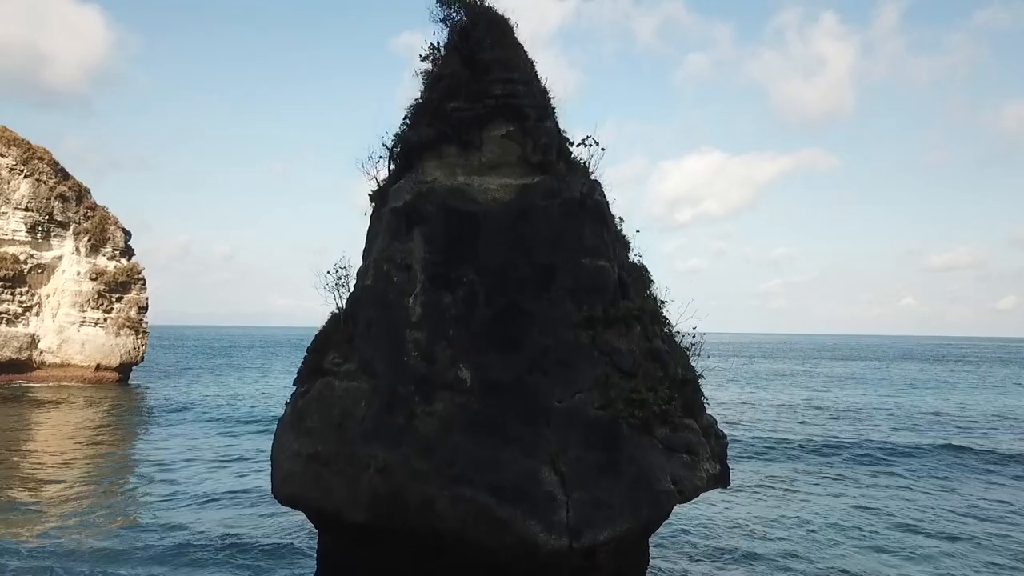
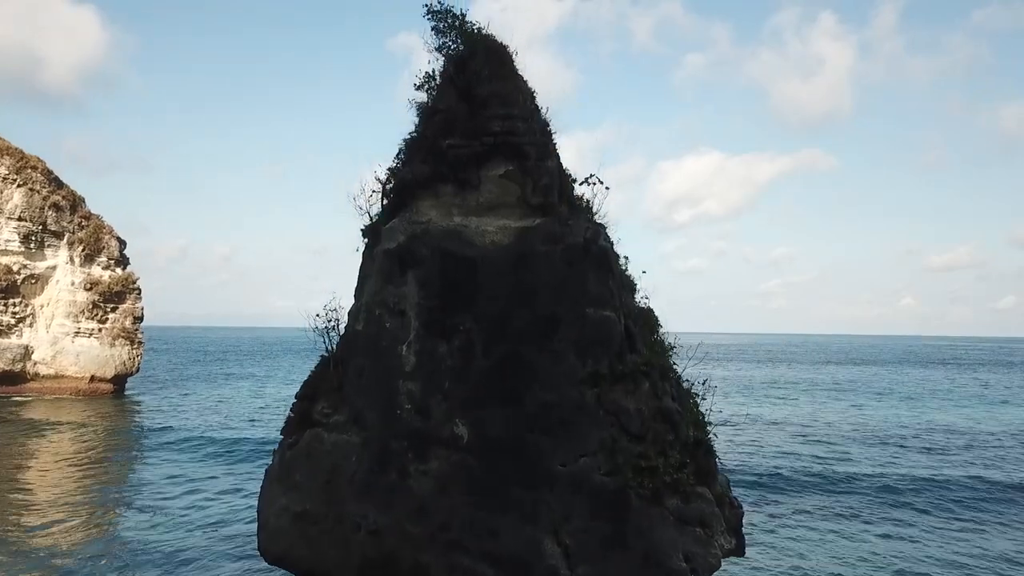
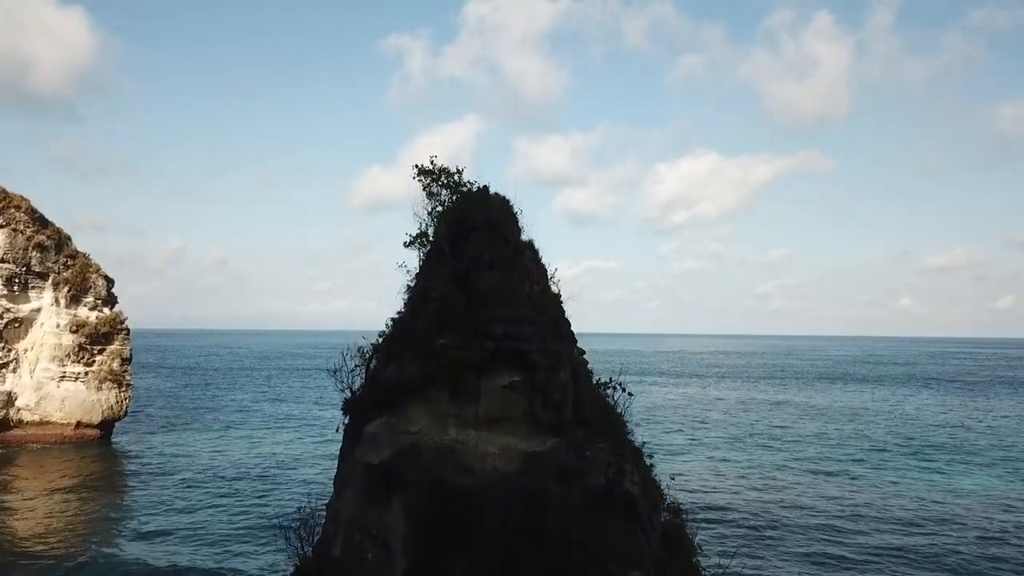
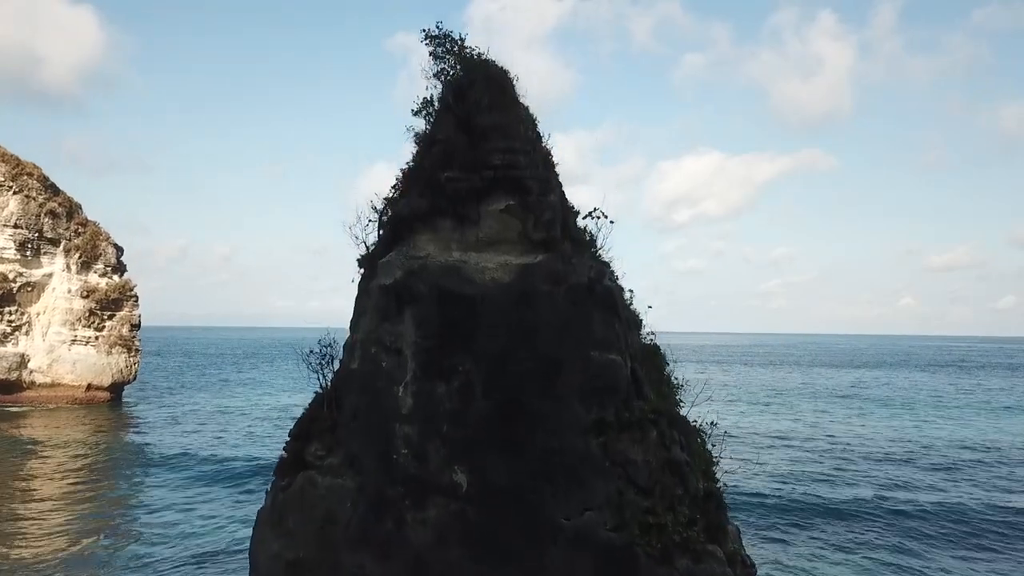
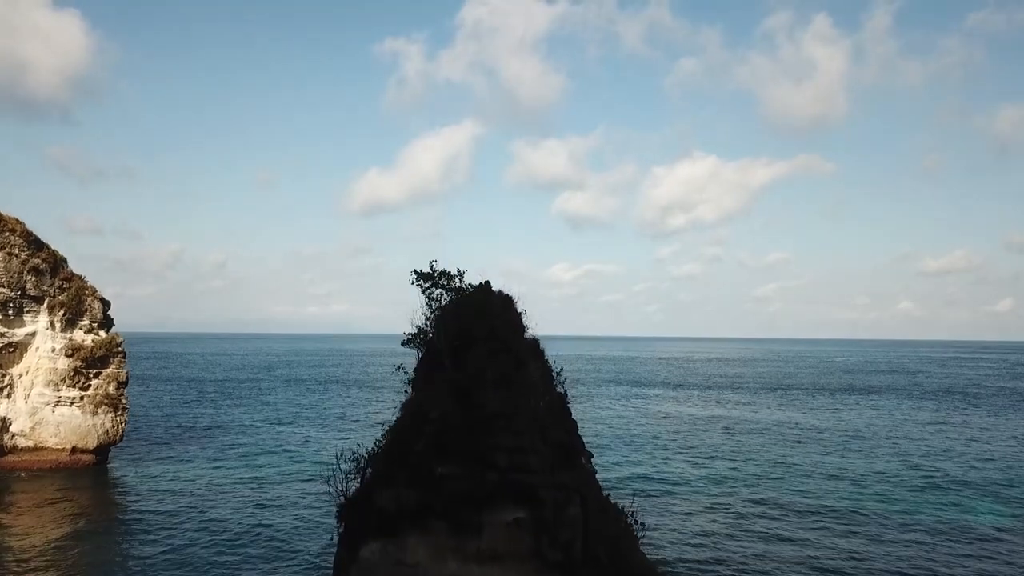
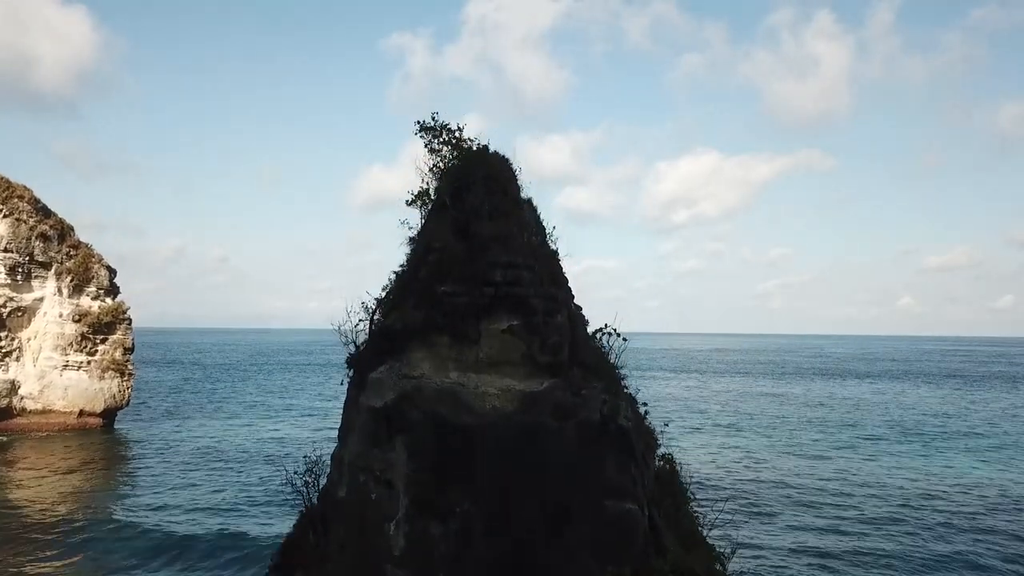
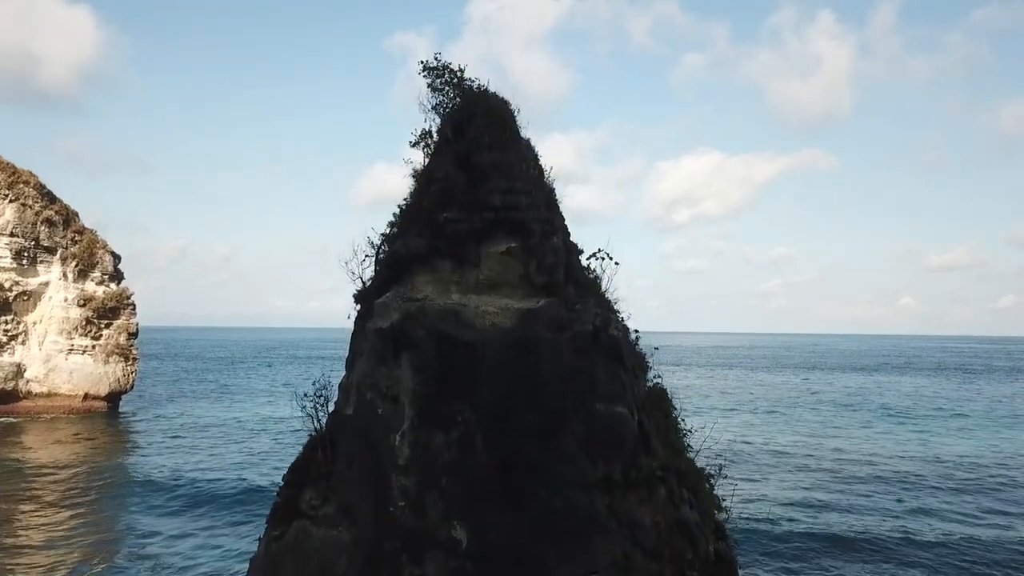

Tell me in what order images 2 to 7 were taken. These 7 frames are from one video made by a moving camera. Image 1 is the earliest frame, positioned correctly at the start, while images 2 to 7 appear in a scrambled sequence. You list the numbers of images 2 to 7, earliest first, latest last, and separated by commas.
2, 4, 7, 6, 3, 5
